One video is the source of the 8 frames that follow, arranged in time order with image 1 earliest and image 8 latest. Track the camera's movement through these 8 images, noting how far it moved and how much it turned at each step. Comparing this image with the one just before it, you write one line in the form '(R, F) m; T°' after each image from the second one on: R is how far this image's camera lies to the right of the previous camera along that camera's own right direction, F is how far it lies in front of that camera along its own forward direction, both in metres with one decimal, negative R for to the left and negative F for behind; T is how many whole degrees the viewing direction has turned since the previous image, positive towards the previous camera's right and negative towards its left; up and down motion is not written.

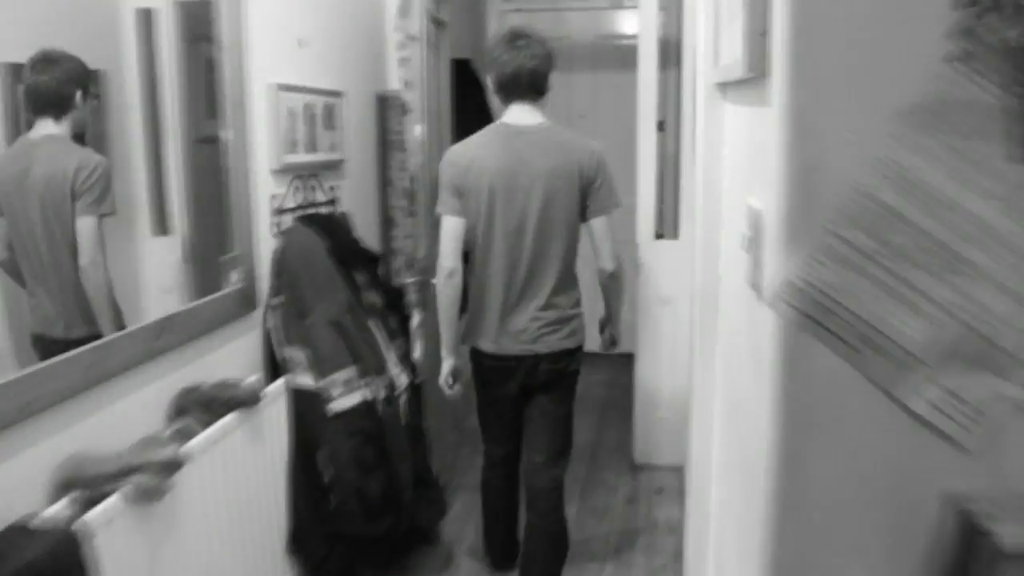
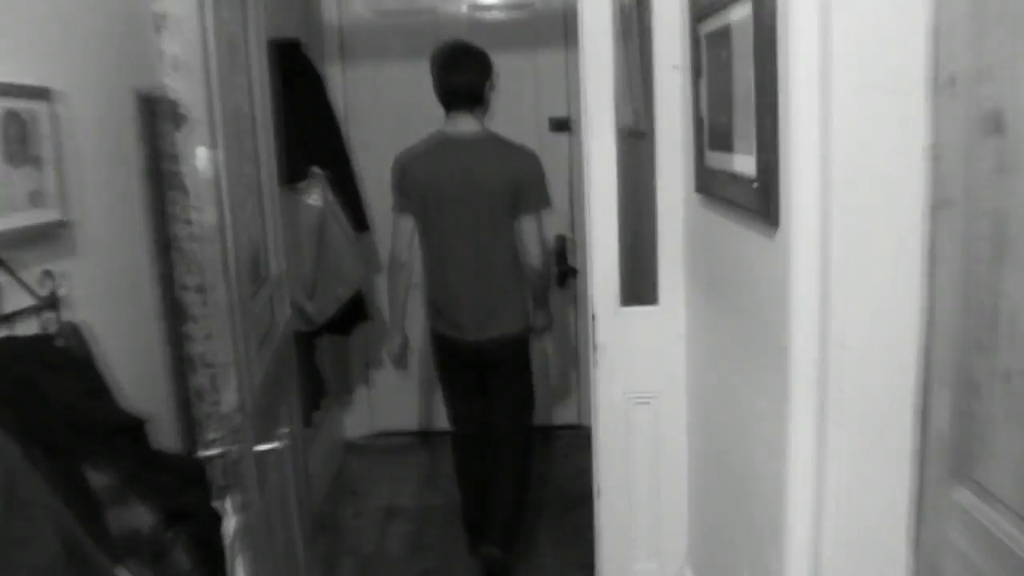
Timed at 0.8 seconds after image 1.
(-0.1, +1.2) m; +11°
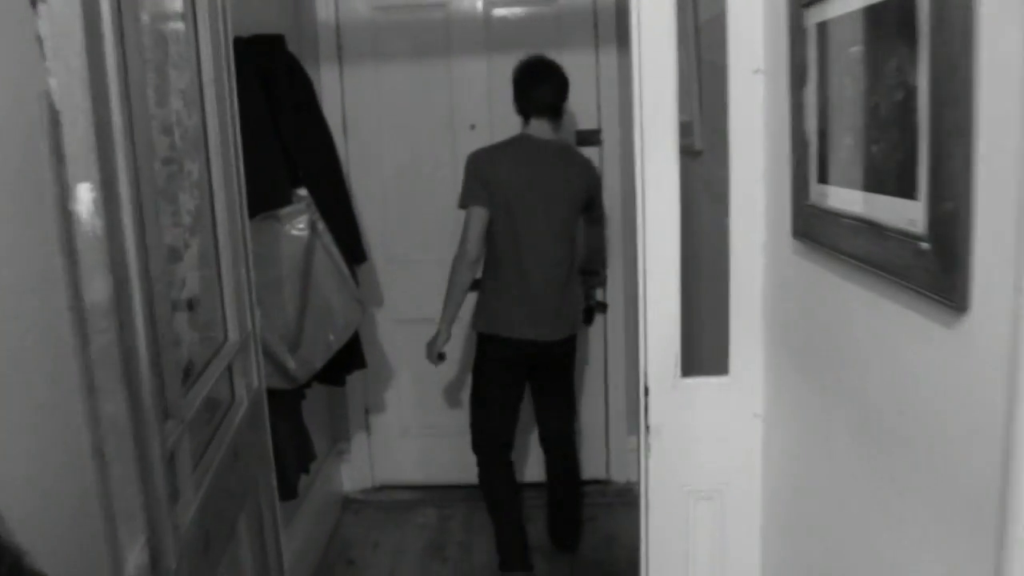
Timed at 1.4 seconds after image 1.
(0.0, +0.4) m; -1°
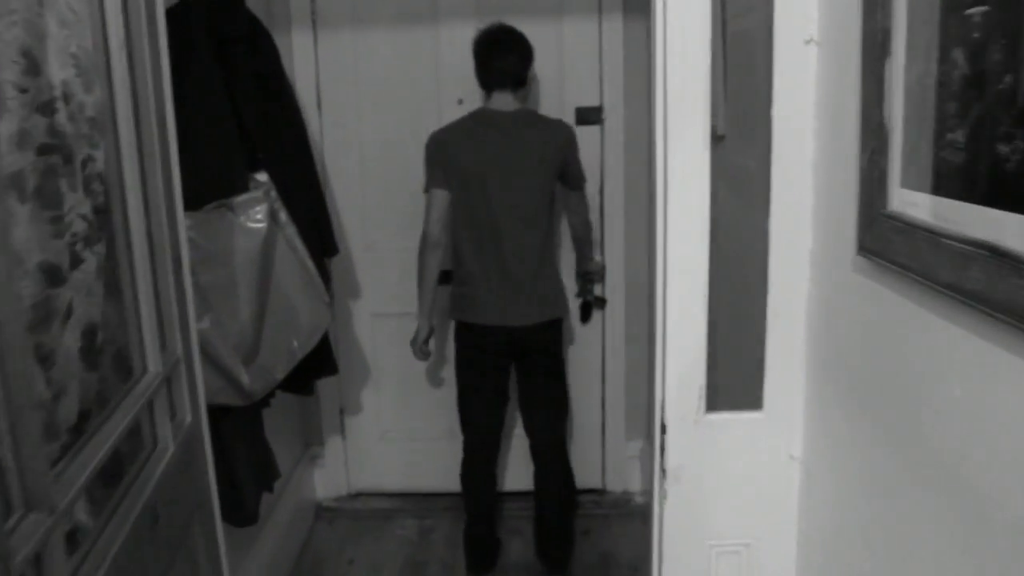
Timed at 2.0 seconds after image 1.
(0.0, +0.3) m; +1°
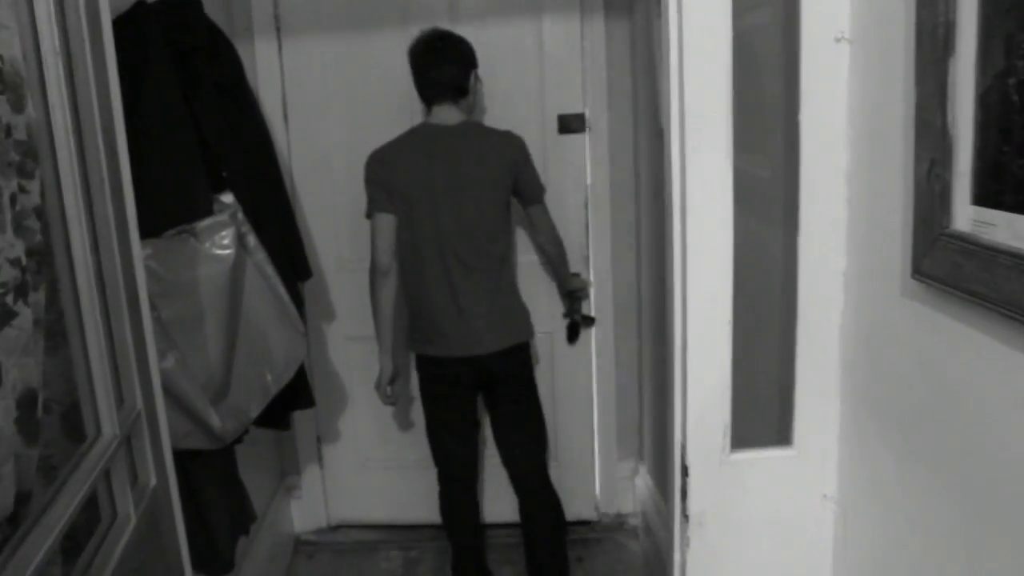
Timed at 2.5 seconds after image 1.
(0.0, +0.1) m; +2°
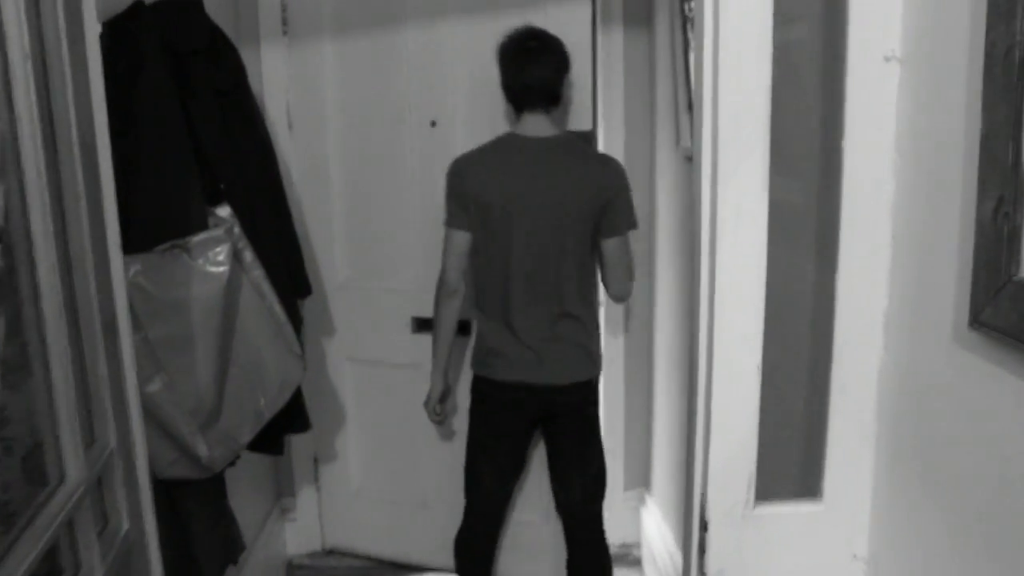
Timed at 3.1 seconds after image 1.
(0.0, +0.1) m; 0°
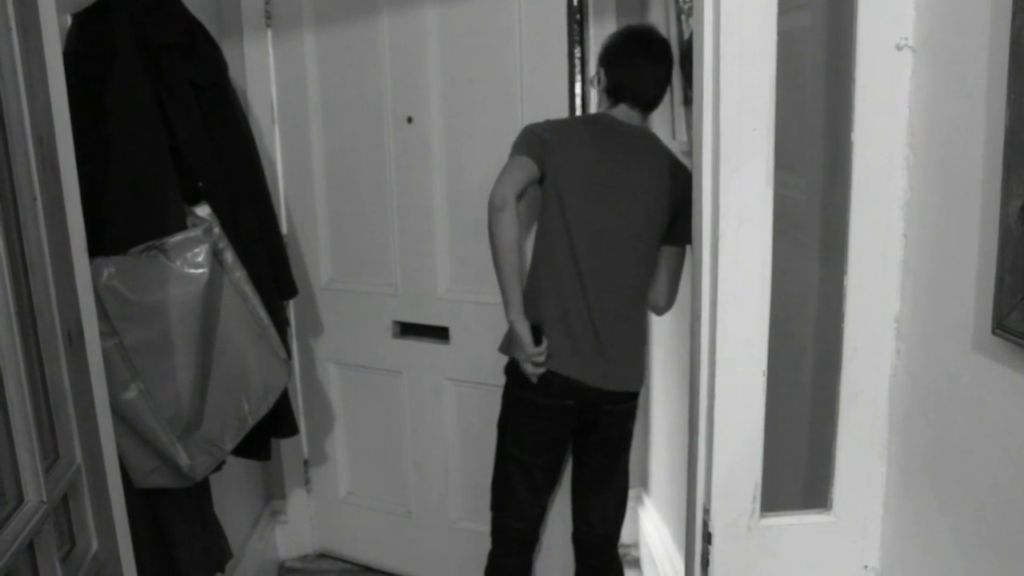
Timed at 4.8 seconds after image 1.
(0.0, +0.1) m; 0°
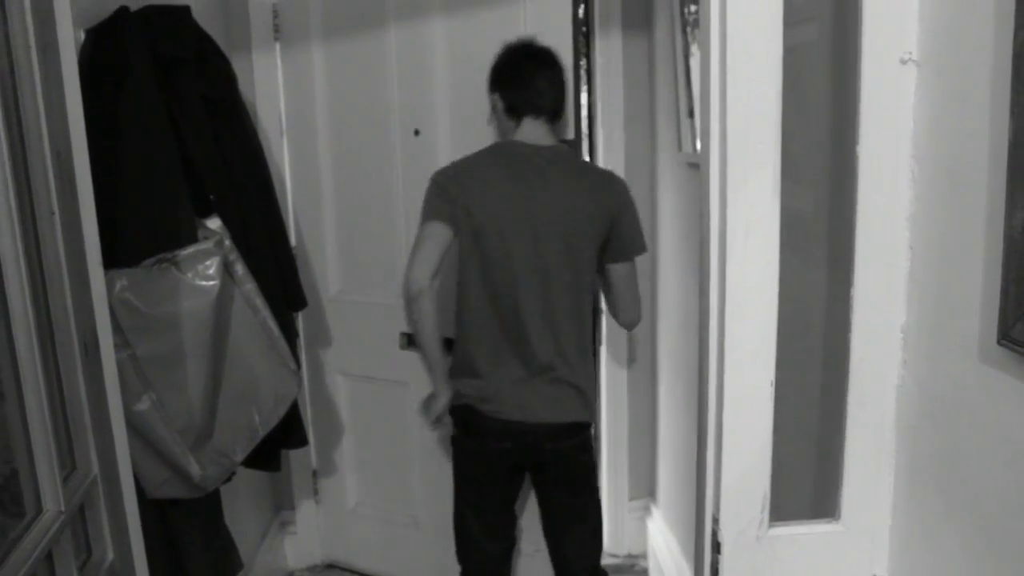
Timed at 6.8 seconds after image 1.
(0.0, 0.0) m; 0°
